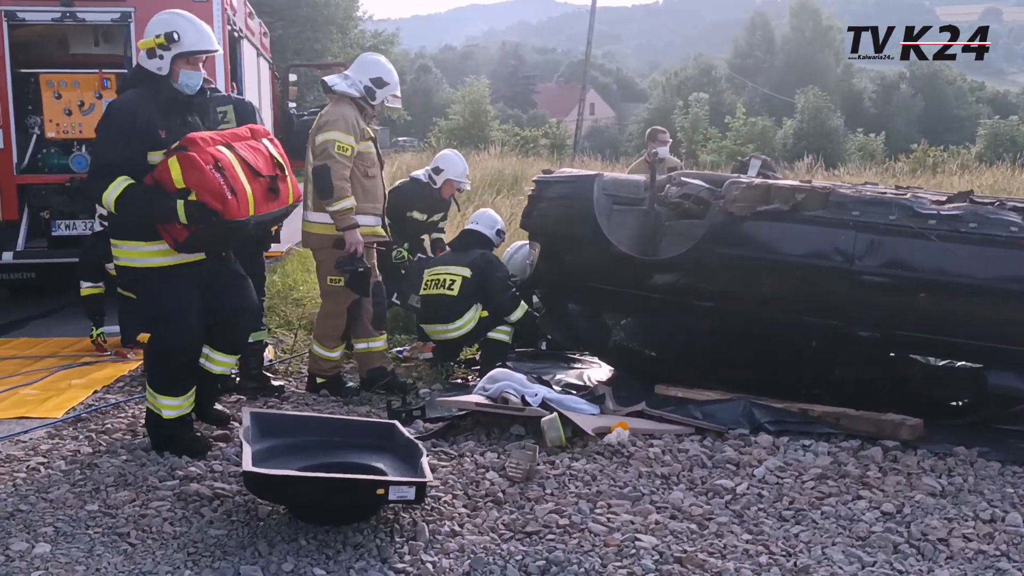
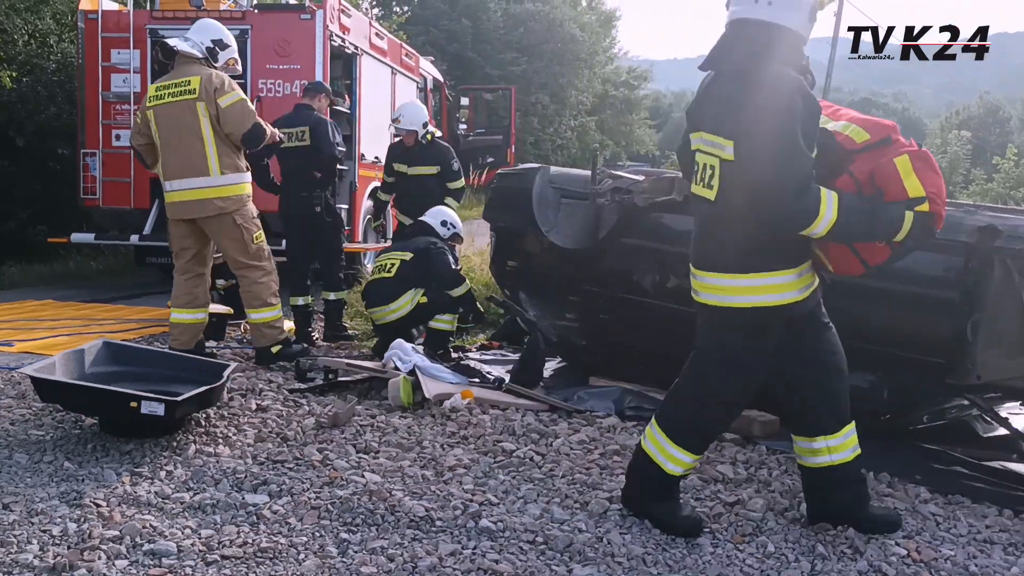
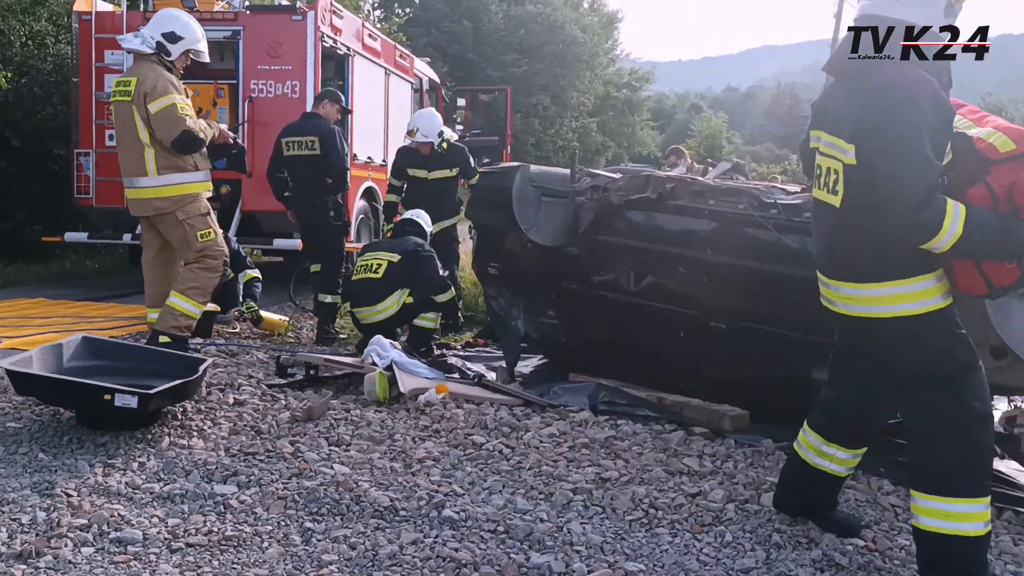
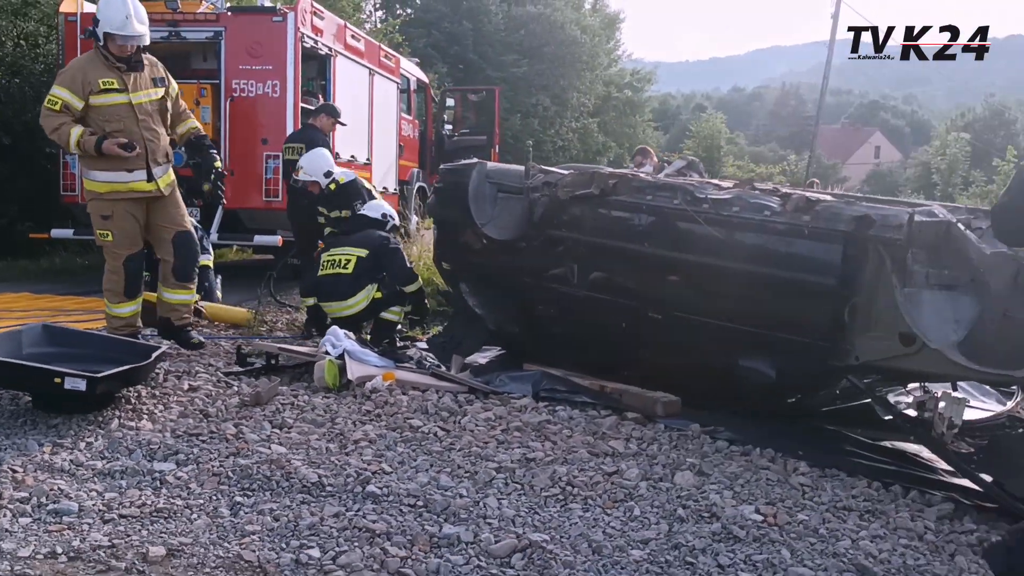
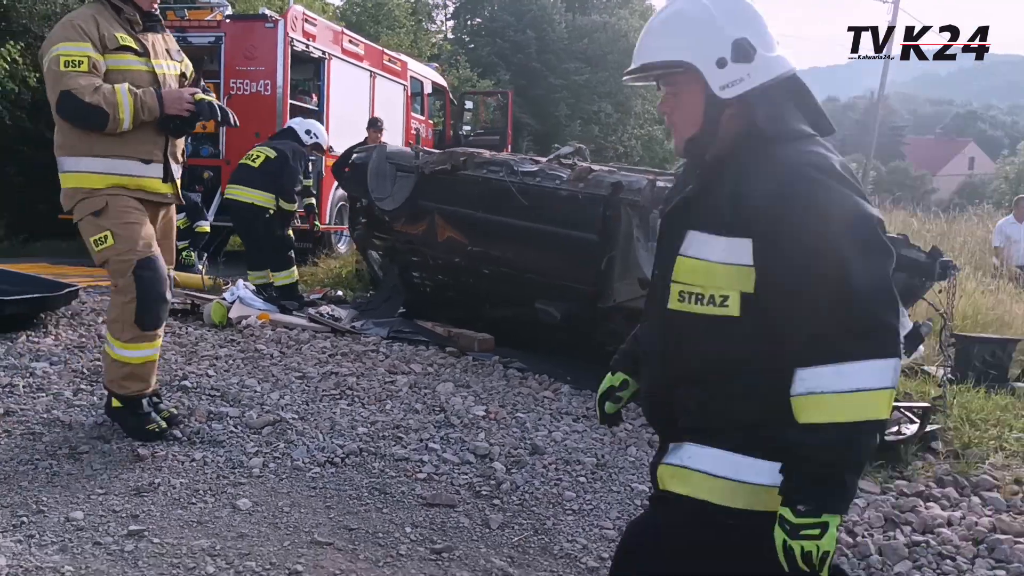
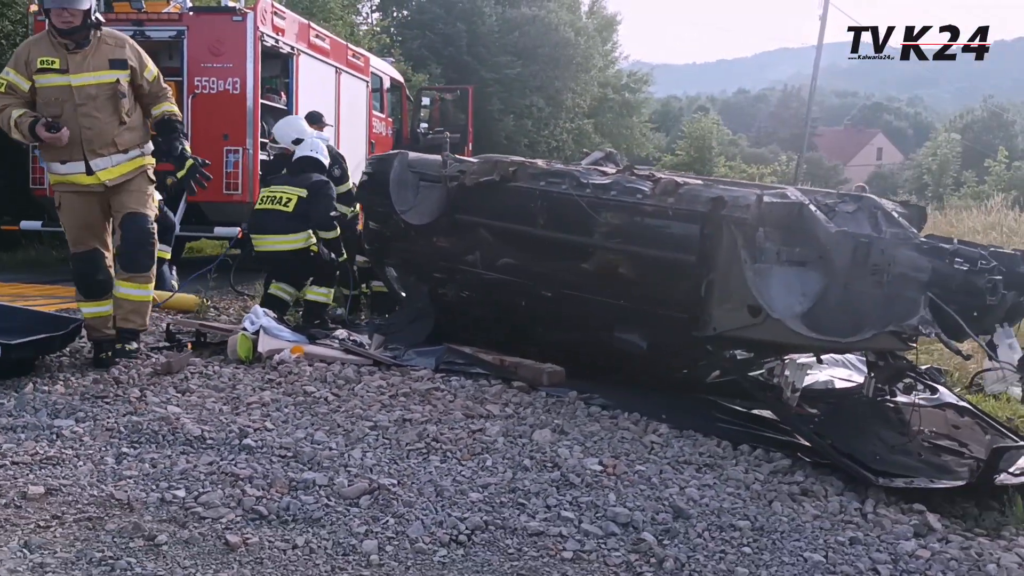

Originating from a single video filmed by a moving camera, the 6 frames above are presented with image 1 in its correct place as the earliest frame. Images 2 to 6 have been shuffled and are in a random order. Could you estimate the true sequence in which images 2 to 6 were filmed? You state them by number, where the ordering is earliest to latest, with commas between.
2, 3, 4, 6, 5
